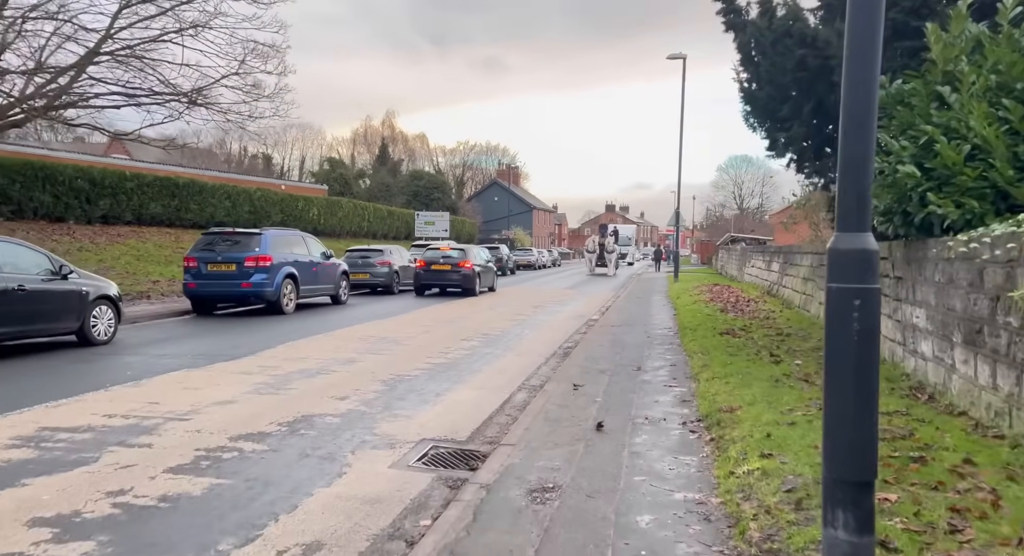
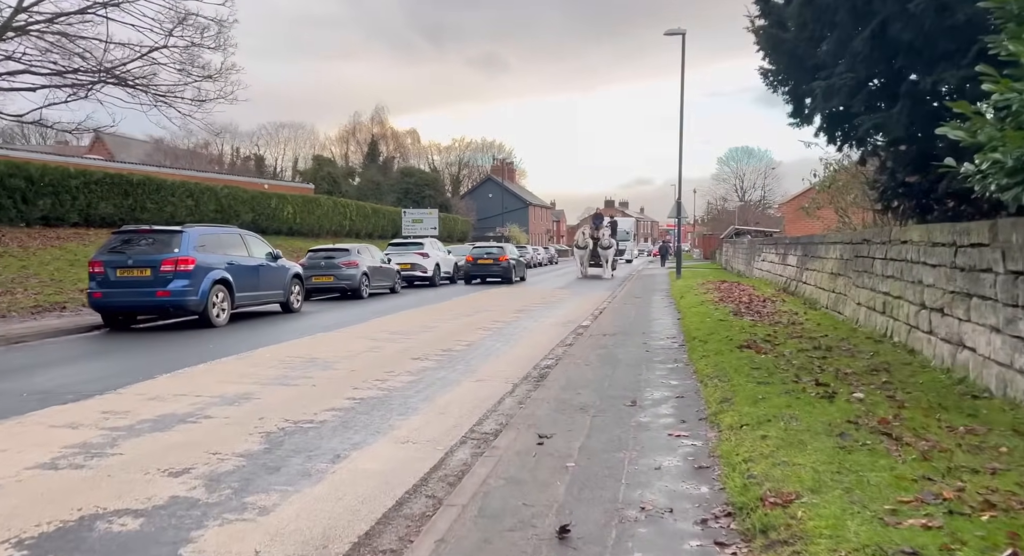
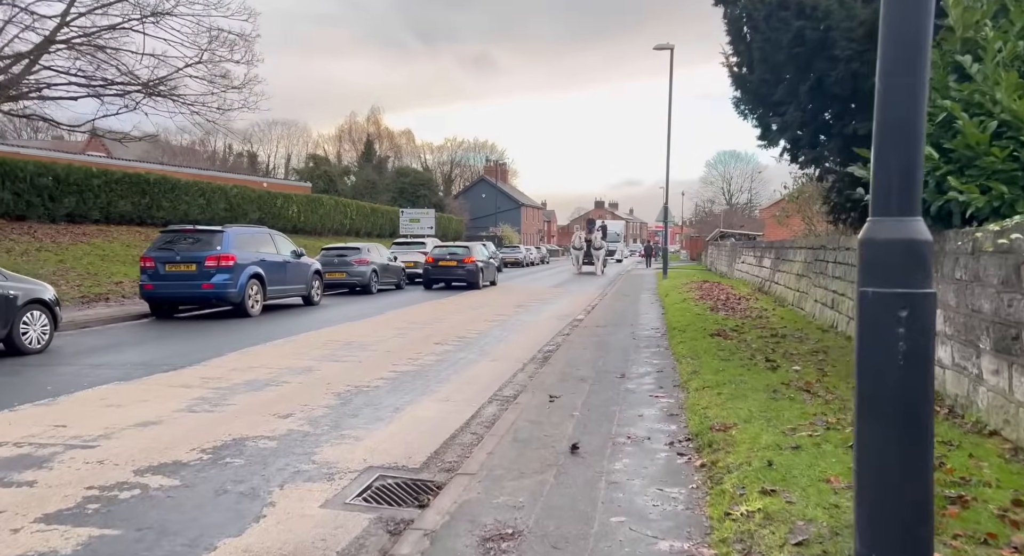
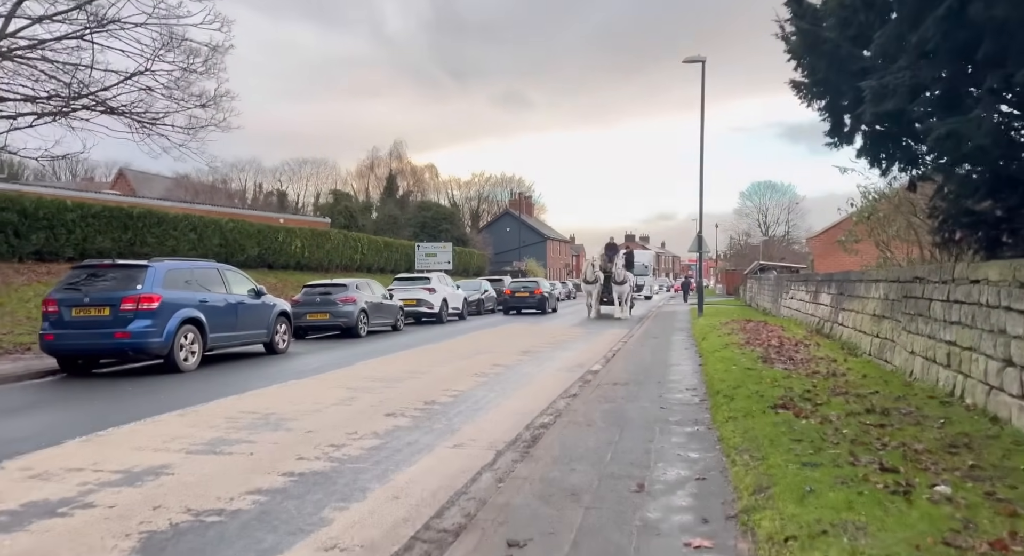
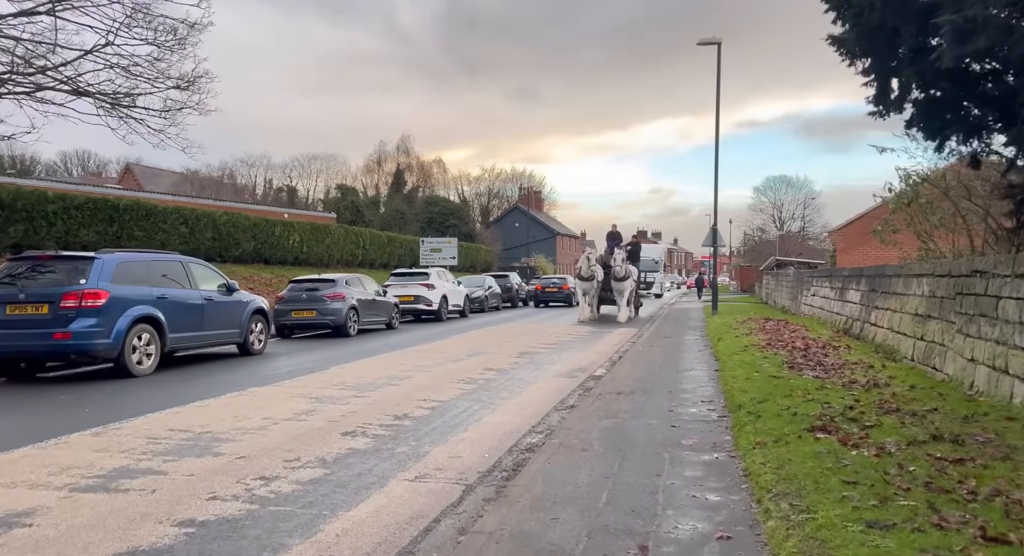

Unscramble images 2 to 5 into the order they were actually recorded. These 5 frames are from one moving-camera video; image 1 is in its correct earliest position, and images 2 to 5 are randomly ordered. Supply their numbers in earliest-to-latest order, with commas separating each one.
3, 2, 4, 5
